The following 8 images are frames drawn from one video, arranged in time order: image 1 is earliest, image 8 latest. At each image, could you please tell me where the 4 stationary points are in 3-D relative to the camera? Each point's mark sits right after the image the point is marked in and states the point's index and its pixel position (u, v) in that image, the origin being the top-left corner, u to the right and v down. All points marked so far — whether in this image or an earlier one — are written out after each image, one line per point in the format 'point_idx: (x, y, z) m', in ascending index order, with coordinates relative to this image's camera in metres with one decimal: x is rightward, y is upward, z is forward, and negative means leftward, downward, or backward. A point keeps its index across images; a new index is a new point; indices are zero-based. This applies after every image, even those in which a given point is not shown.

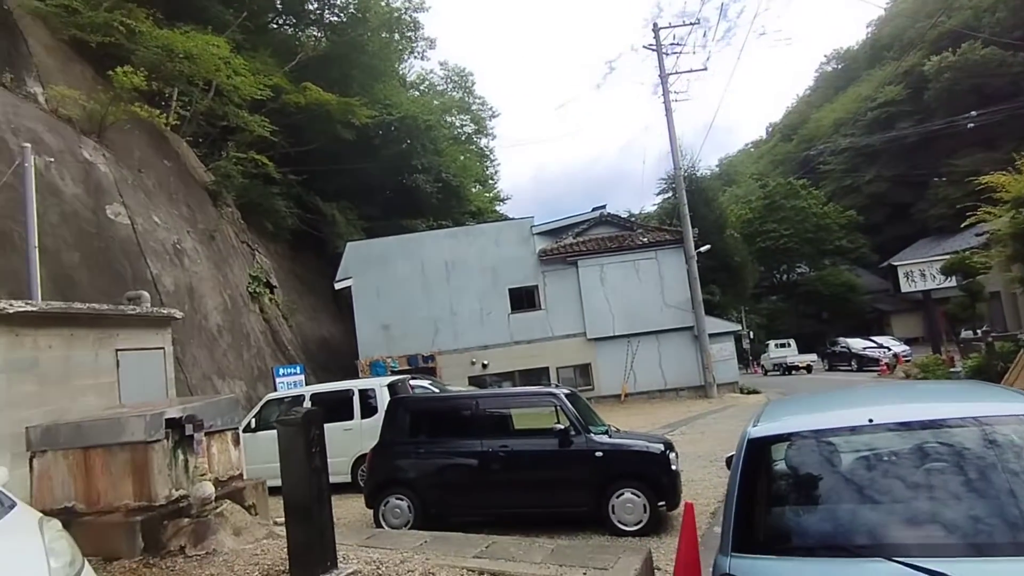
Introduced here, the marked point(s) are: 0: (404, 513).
0: (-1.2, -2.5, +7.3) m
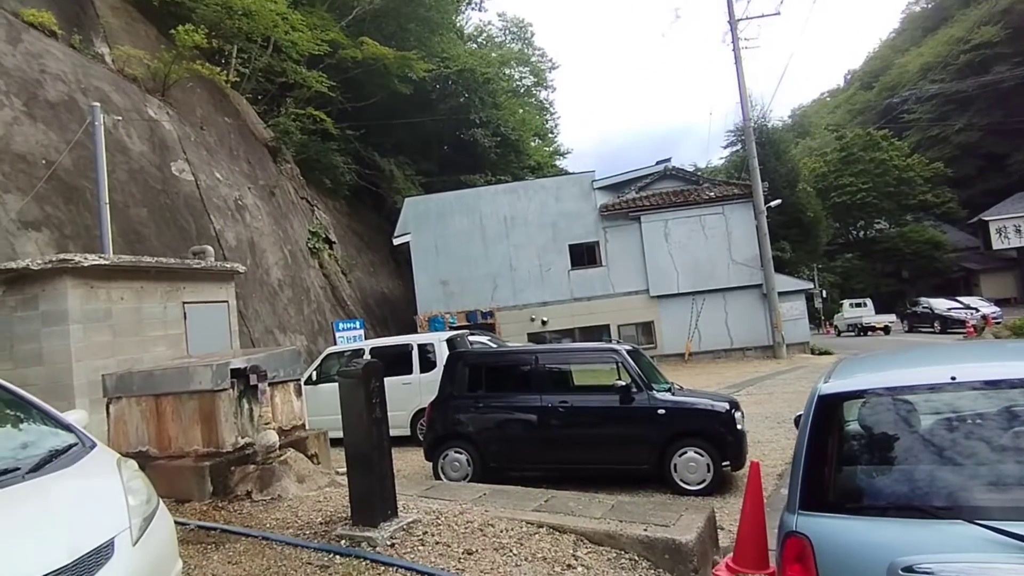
0: (-0.5, -2.0, +7.3) m
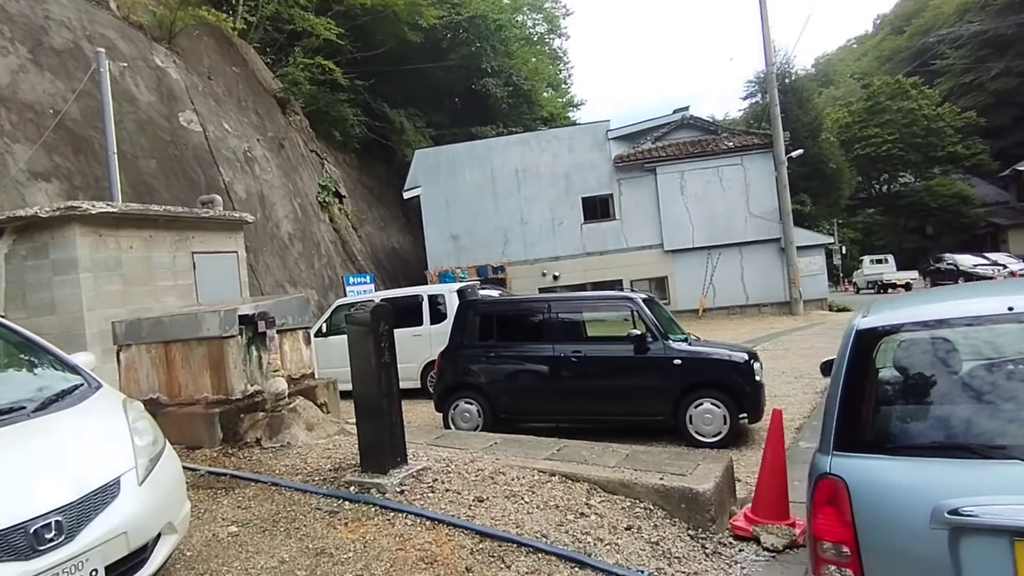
0: (-0.4, -1.4, +7.2) m
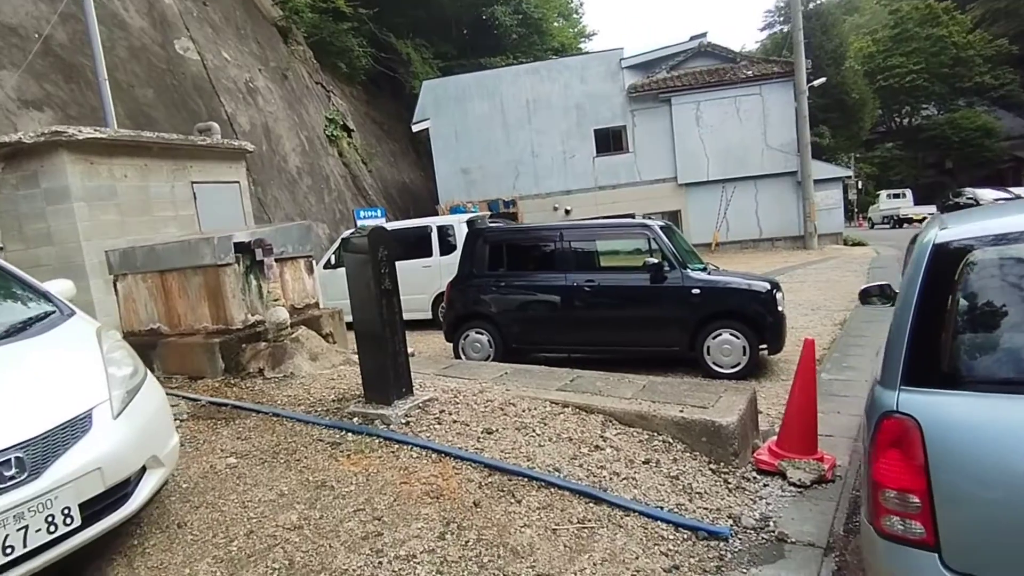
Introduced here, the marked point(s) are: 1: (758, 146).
0: (-0.3, -0.6, +7.0) m
1: (+7.5, +4.3, +20.0) m
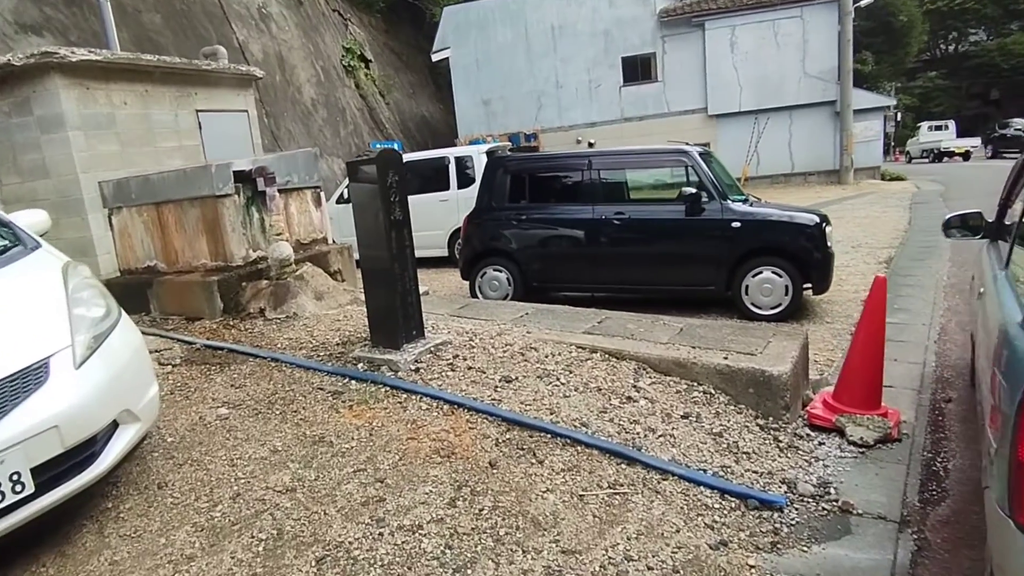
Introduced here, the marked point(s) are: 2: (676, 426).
0: (-0.1, 0.0, +6.5) m
1: (+8.1, +6.1, +18.8) m
2: (+0.8, -0.7, +3.3) m
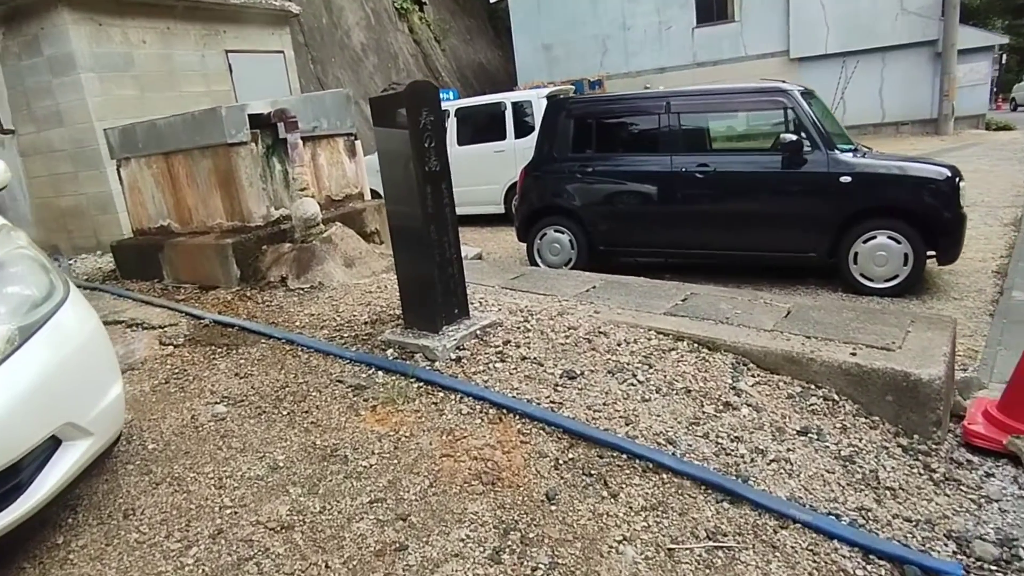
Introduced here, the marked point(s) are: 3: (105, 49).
0: (+0.4, +0.3, +5.7) m
1: (+9.6, +7.1, +16.8) m
2: (+1.1, -0.6, +2.5) m
3: (-3.8, +2.2, +6.2) m
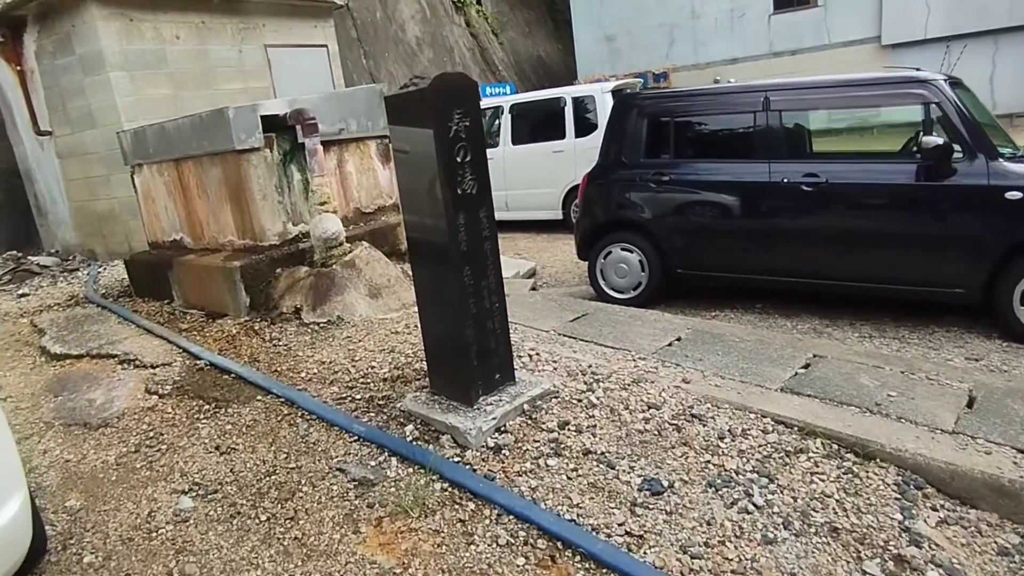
0: (+0.9, +0.1, +4.8) m
1: (+11.2, +6.8, +15.0) m
2: (+1.2, -0.8, +1.6) m
3: (-3.2, +2.1, +5.6) m
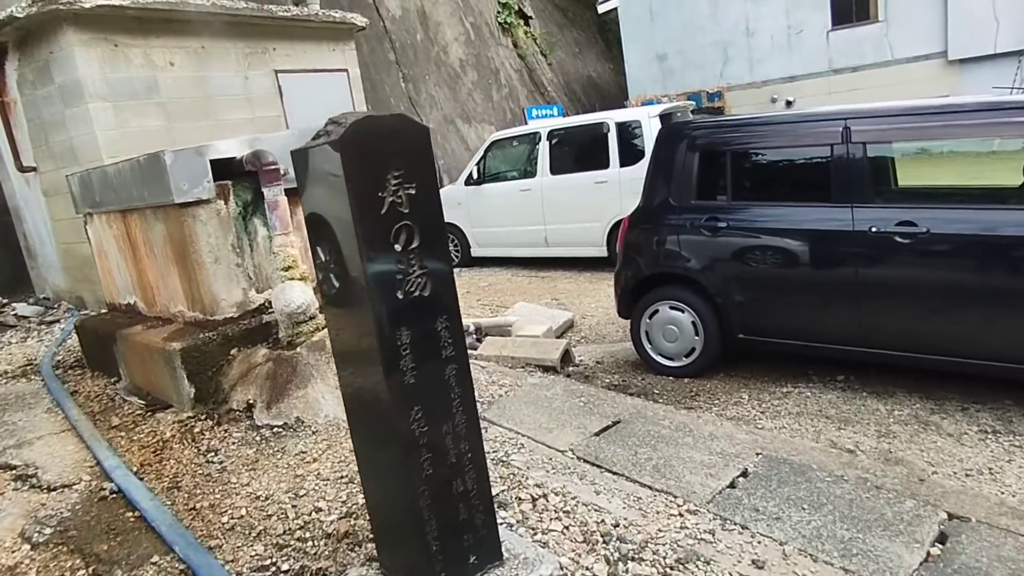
0: (+1.0, -0.3, +4.0) m
1: (+12.0, +6.0, +13.6) m
2: (+1.1, -1.2, +0.7) m
3: (-3.0, +1.7, +5.1) m
